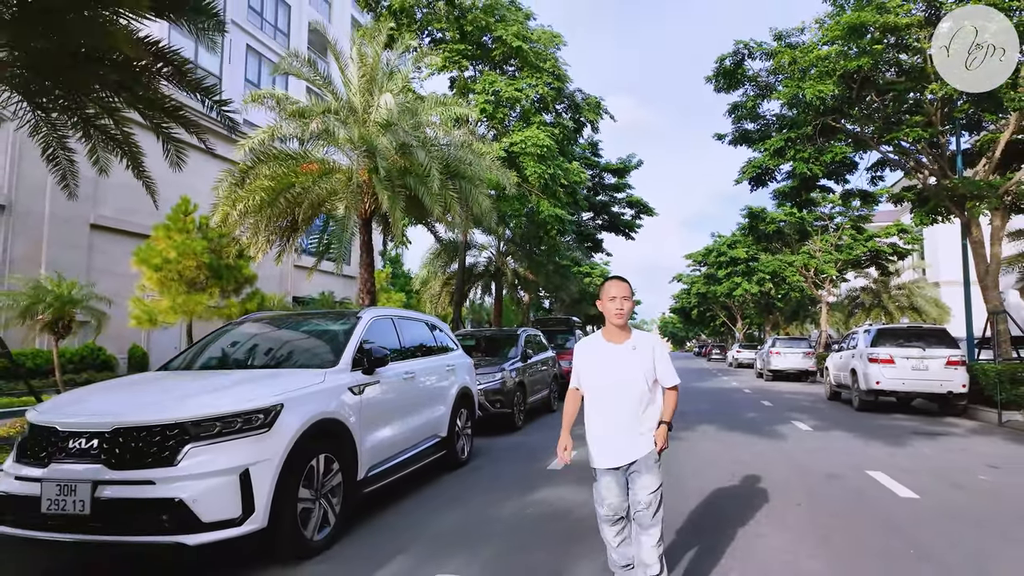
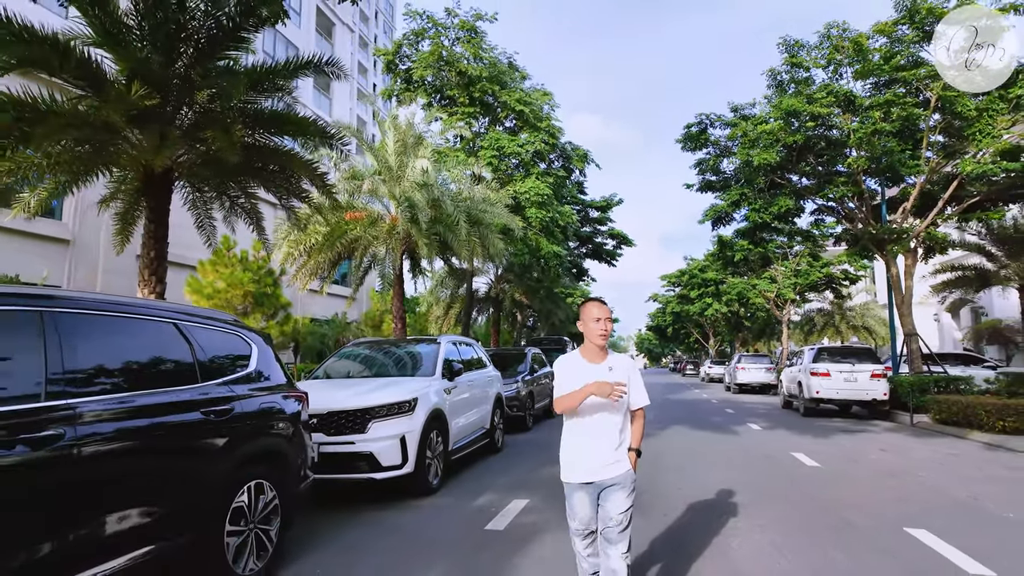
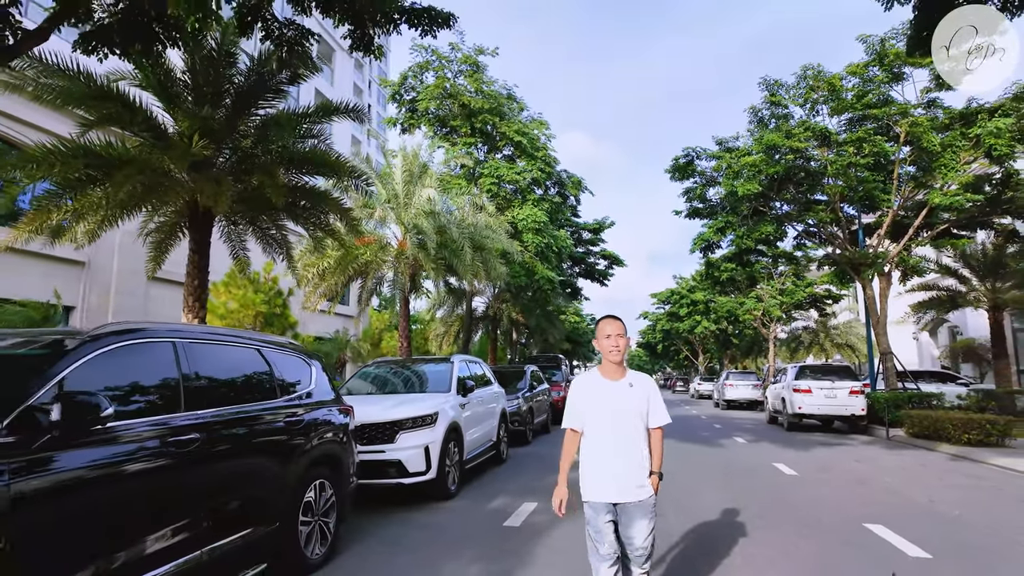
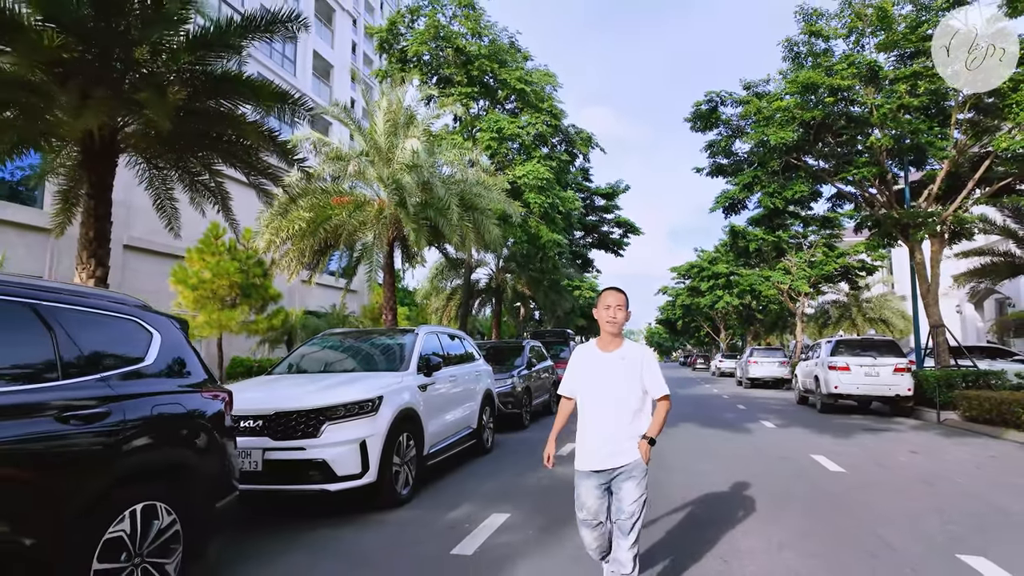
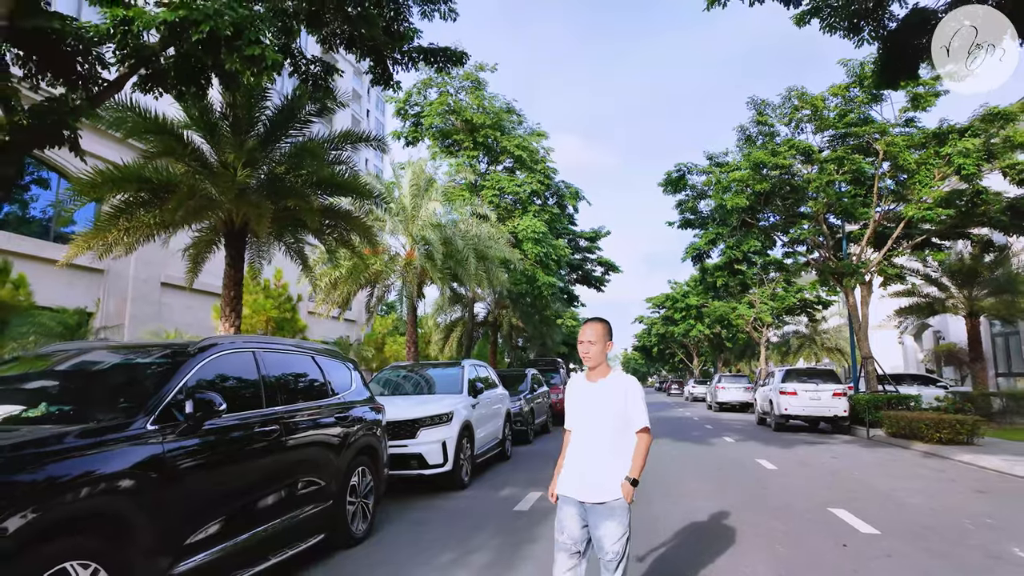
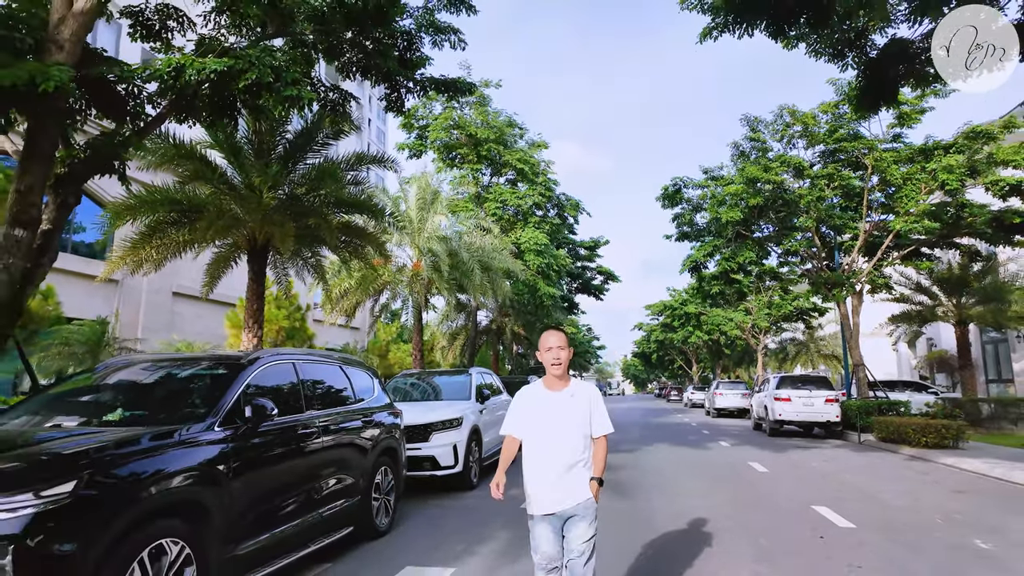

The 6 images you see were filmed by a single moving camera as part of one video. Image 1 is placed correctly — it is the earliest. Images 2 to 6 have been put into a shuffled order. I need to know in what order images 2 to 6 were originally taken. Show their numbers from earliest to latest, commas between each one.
4, 2, 3, 5, 6
